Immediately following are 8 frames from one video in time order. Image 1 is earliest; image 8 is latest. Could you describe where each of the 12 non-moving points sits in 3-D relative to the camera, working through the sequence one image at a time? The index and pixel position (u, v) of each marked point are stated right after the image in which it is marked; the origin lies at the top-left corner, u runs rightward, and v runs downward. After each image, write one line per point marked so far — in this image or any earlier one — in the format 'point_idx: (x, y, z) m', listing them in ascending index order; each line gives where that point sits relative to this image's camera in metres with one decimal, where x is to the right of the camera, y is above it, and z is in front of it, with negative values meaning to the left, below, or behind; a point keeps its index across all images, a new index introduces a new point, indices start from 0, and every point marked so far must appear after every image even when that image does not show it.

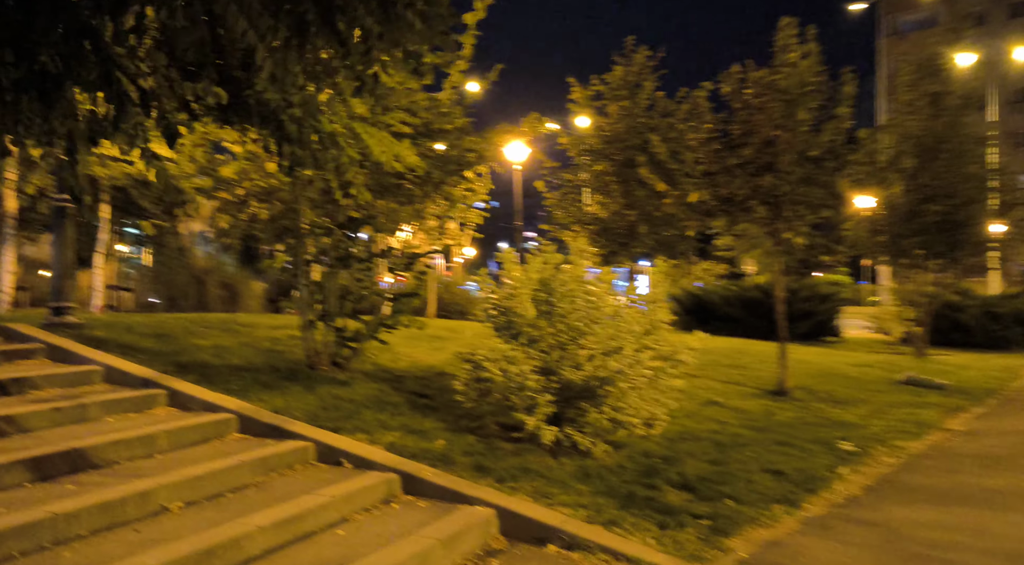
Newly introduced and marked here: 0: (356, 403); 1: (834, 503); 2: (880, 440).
0: (-1.1, -0.9, +5.6) m
1: (+2.1, -1.4, +5.0) m
2: (+3.4, -1.5, +7.1) m
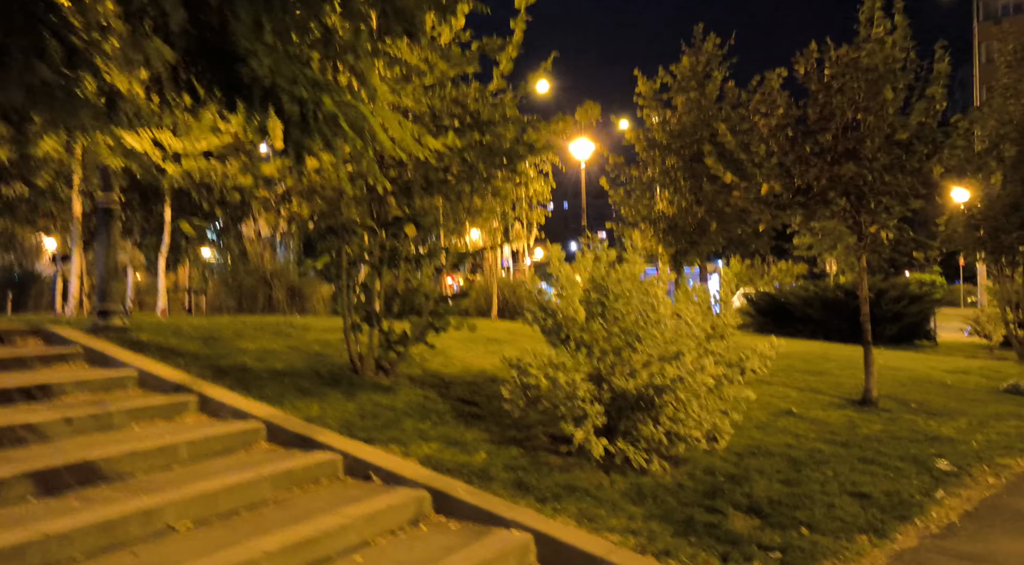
0: (-0.8, -0.9, +5.2) m
1: (+2.4, -1.4, +4.4) m
2: (+3.9, -1.5, +6.4) m
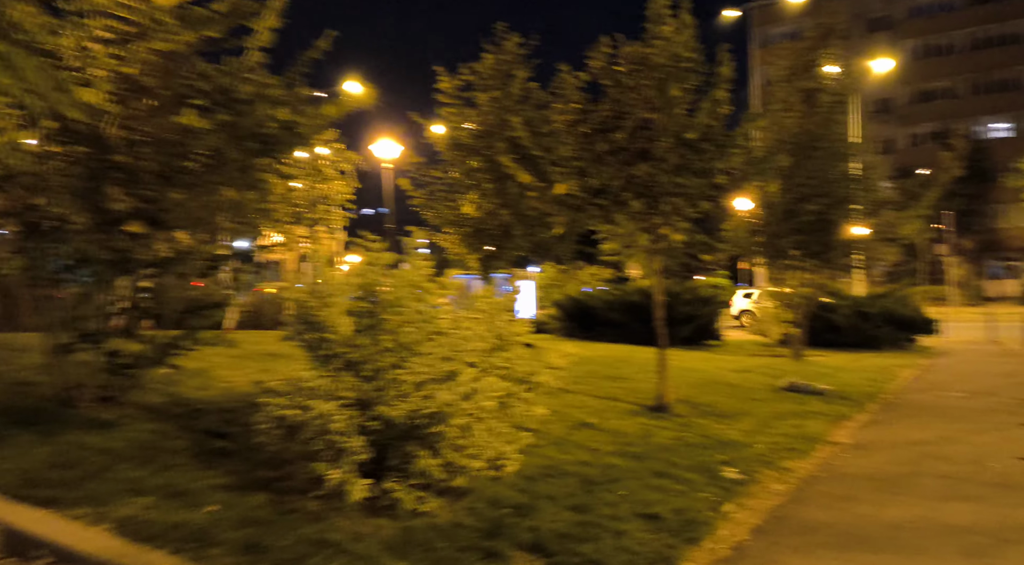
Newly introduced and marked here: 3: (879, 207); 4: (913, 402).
0: (-2.2, -0.9, +4.2) m
1: (+1.1, -1.5, +4.1) m
2: (+2.1, -1.5, +6.4) m
3: (+7.4, +1.5, +15.5) m
4: (+5.8, -1.7, +11.2) m
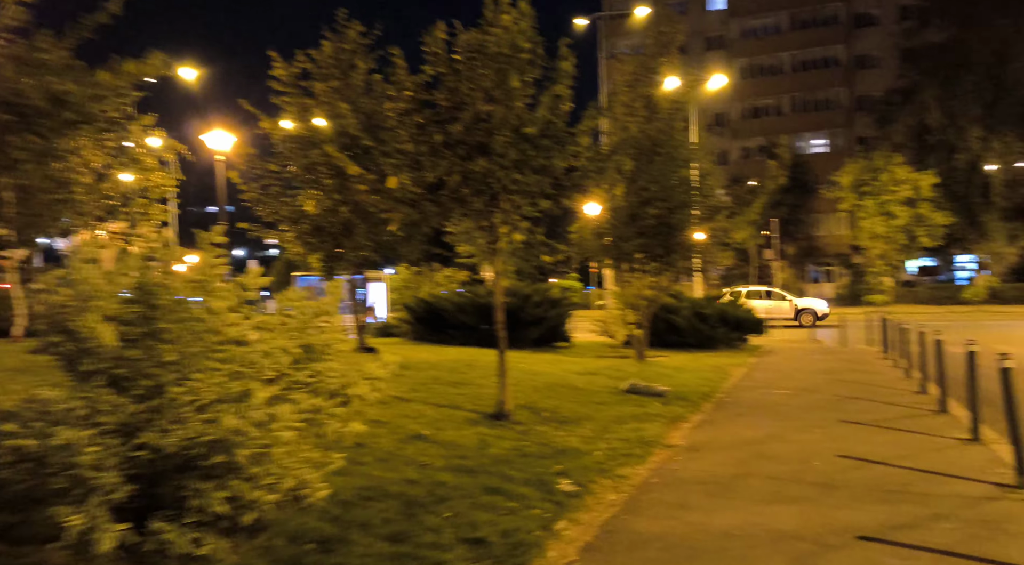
0: (-3.0, -0.9, +3.2) m
1: (+0.2, -1.5, +3.8) m
2: (+0.7, -1.5, +6.2) m
3: (+4.3, +1.5, +16.1) m
4: (+3.5, -1.8, +11.6) m
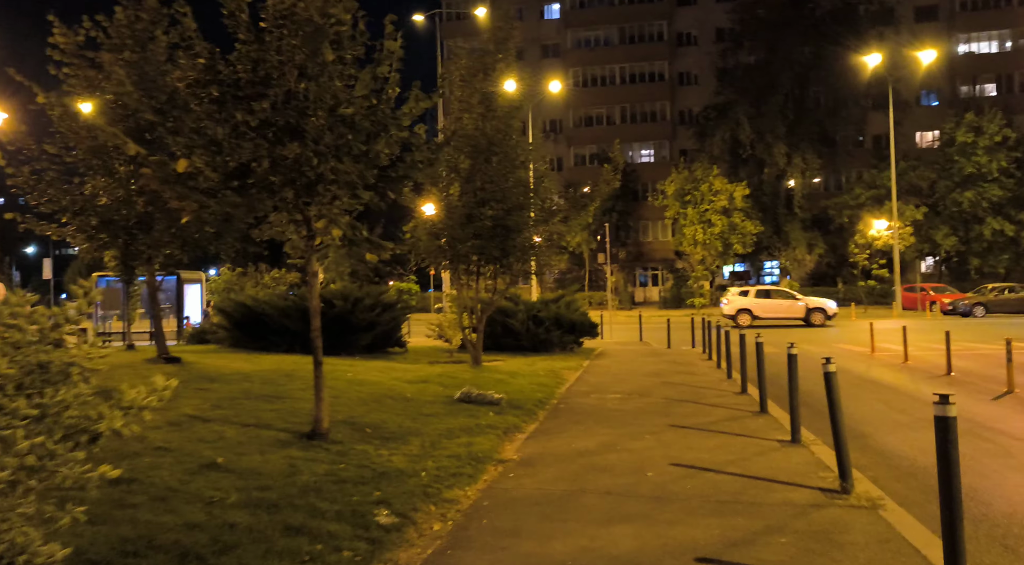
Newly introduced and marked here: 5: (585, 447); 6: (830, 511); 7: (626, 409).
0: (-3.7, -0.9, +1.9) m
1: (-0.6, -1.5, +3.1) m
2: (-0.6, -1.5, +5.5) m
3: (+0.9, +1.4, +16.0) m
4: (+1.0, -1.8, +11.4) m
5: (+0.8, -1.7, +8.2) m
6: (+2.3, -1.7, +5.7) m
7: (+1.7, -1.8, +11.1) m
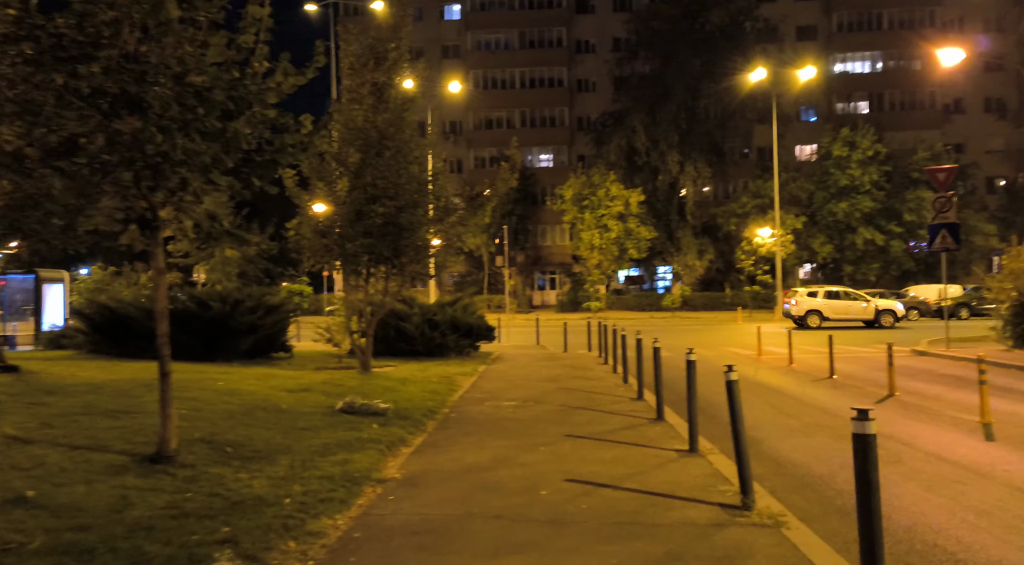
0: (-4.0, -0.9, +0.7) m
1: (-1.1, -1.5, +2.3) m
2: (-1.4, -1.5, +4.8) m
3: (-1.3, +1.3, +15.3) m
4: (-0.6, -1.8, +10.8) m
5: (-0.4, -1.8, +7.6) m
6: (+1.5, -1.7, +5.3) m
7: (+0.1, -1.8, +10.5) m
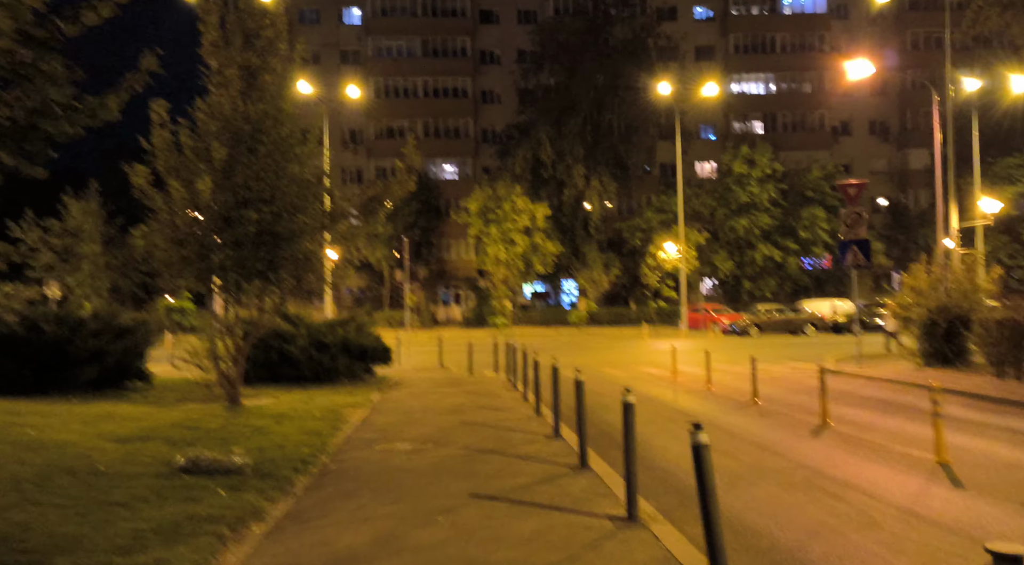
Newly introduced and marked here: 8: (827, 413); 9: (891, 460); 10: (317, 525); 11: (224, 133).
0: (-3.9, -0.9, -1.6) m
1: (-1.3, -1.5, +0.3) m
2: (-1.9, -1.6, +2.7) m
3: (-3.0, +1.0, +13.3) m
4: (-1.8, -2.1, +8.8) m
5: (-1.2, -1.9, +5.6) m
6: (+1.0, -1.8, +3.6) m
7: (-1.1, -2.1, +8.6) m
8: (+5.0, -2.1, +12.2) m
9: (+4.5, -2.1, +9.2) m
10: (-1.6, -2.0, +6.3) m
11: (-4.5, +2.3, +12.1) m
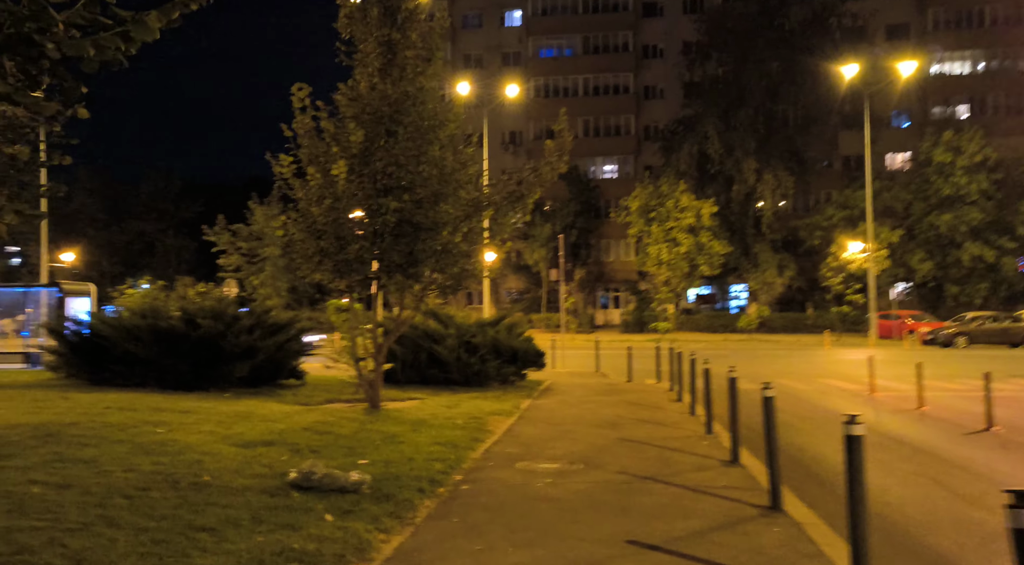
0: (-4.4, -0.7, -2.3) m
1: (-1.4, -1.4, -1.0) m
2: (-1.5, -1.5, +1.5) m
3: (-0.5, +1.1, +12.1) m
4: (-0.2, -2.0, +7.4) m
5: (-0.3, -1.8, +4.2) m
6: (+1.4, -1.7, +1.8) m
7: (+0.5, -2.0, +7.1) m
8: (+7.2, -2.0, +9.4) m
9: (+6.1, -2.1, +6.6) m
10: (-0.5, -1.9, +5.0) m
11: (-2.2, +2.4, +11.2) m
